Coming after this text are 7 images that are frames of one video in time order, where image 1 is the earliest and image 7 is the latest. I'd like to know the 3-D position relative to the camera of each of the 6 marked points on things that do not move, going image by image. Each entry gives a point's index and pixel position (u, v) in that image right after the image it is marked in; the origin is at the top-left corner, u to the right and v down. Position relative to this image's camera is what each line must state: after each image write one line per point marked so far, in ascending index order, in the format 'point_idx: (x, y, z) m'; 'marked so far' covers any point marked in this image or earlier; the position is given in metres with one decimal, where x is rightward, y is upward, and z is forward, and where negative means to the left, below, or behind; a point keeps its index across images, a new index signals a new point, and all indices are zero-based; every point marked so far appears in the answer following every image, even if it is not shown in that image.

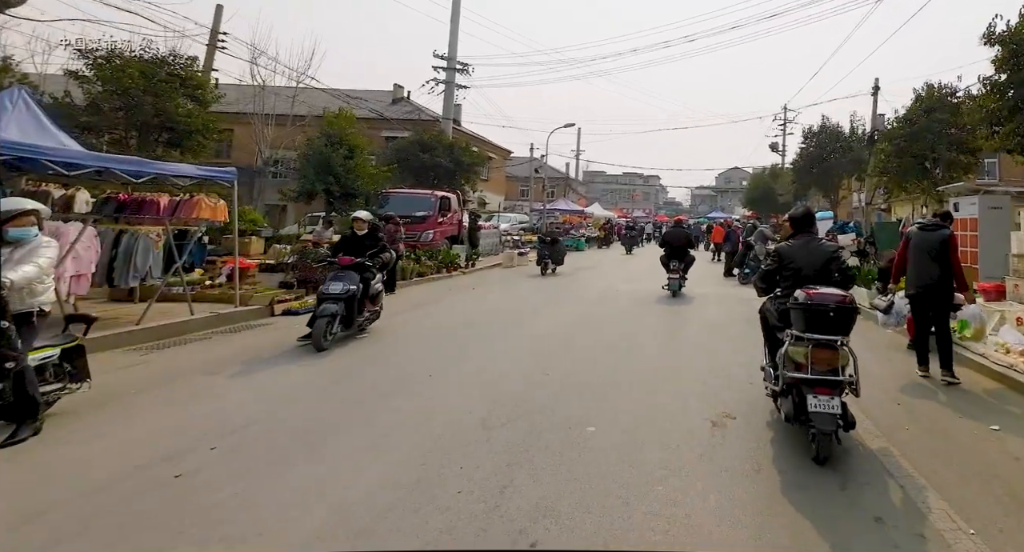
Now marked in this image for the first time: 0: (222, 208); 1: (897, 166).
0: (-4.3, +1.0, +9.0) m
1: (+10.4, +3.0, +16.4) m
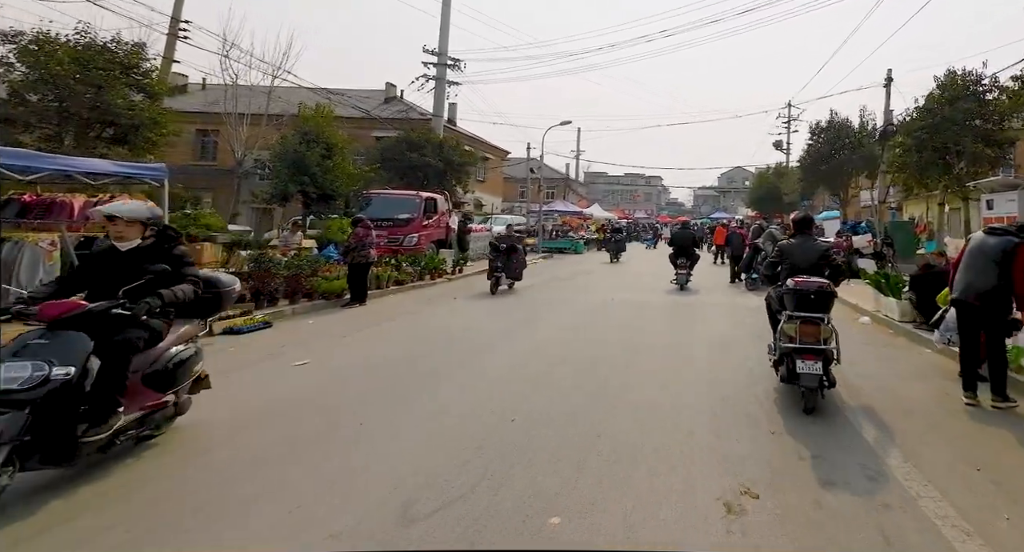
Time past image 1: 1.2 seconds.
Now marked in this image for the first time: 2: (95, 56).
0: (-4.6, +0.8, +7.7) m
1: (+10.1, +2.9, +15.1) m
2: (-7.4, +3.9, +10.7) m
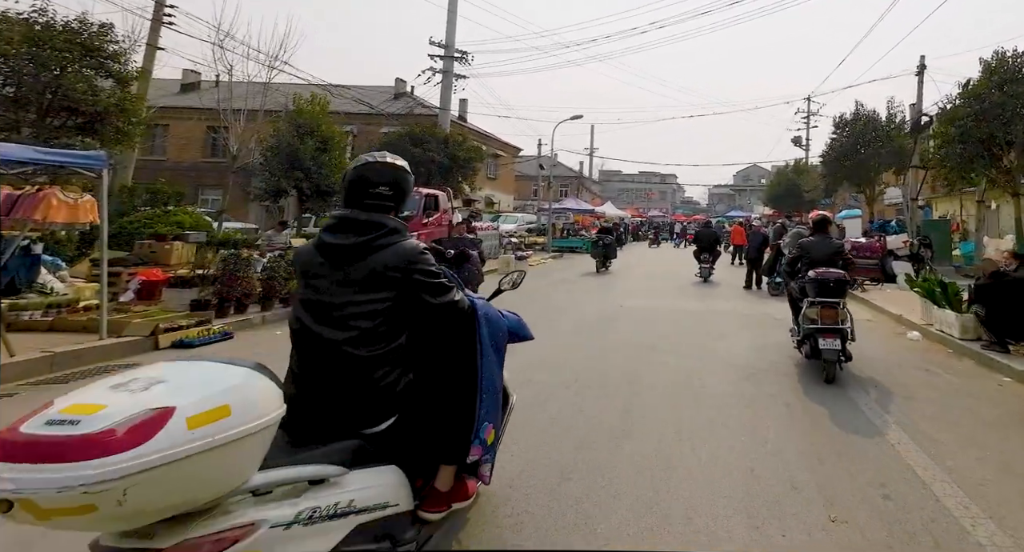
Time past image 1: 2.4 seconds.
0: (-4.7, +0.8, +6.7) m
1: (+10.2, +2.8, +13.8) m
2: (-7.4, +3.9, +9.7) m
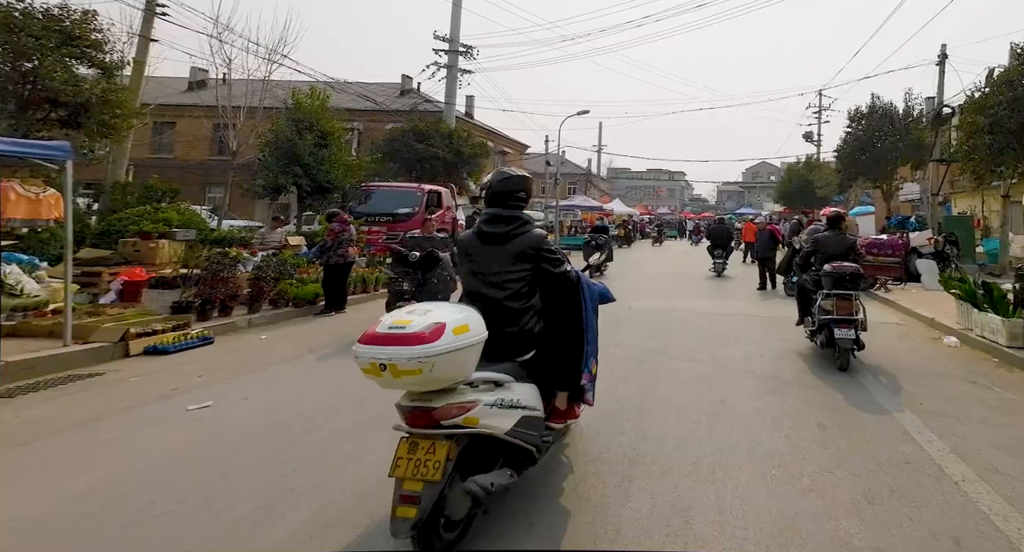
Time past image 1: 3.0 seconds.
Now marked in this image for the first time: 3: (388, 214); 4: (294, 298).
0: (-4.7, +0.8, +6.2) m
1: (+10.3, +2.8, +13.0) m
2: (-7.3, +3.9, +9.2) m
3: (-3.4, +1.7, +16.5) m
4: (-3.5, -0.4, +9.8) m
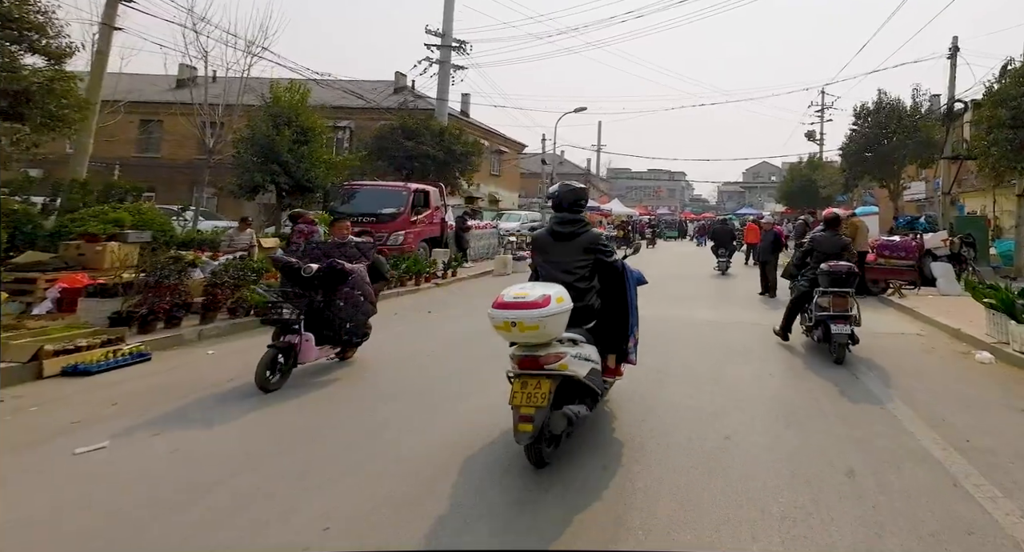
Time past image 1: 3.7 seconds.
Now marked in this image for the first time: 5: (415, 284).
0: (-5.0, +0.7, +5.3) m
1: (+10.0, +2.7, +12.2) m
2: (-7.6, +3.8, +8.4) m
3: (-3.6, +1.6, +15.6) m
4: (-3.8, -0.5, +9.0) m
5: (-2.4, -0.2, +14.7) m
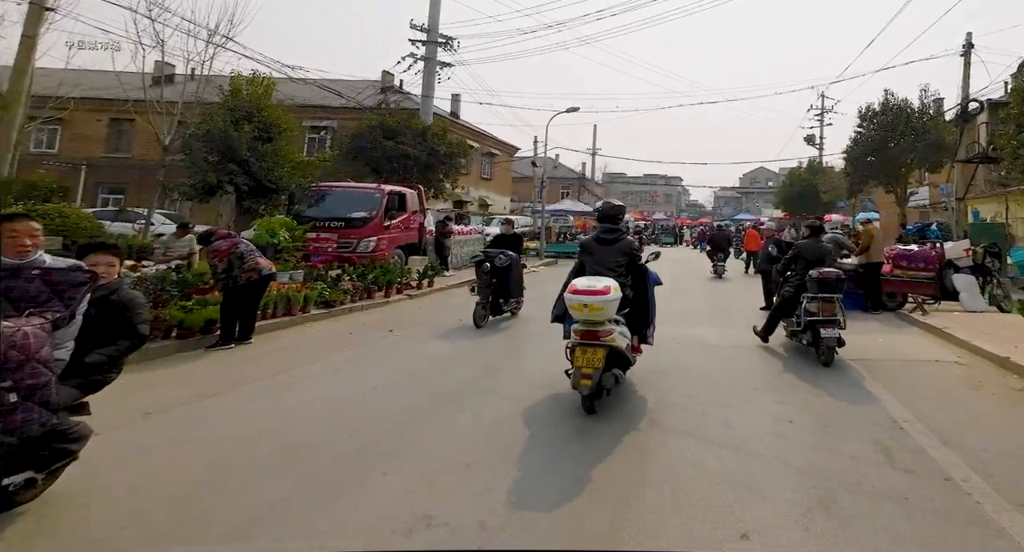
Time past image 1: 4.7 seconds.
0: (-5.3, +0.5, +4.0) m
1: (+9.6, +2.5, +10.9) m
2: (-8.0, +3.6, +7.0) m
3: (-4.1, +1.3, +14.2) m
4: (-4.2, -0.6, +7.6) m
5: (-2.8, -0.4, +13.4) m
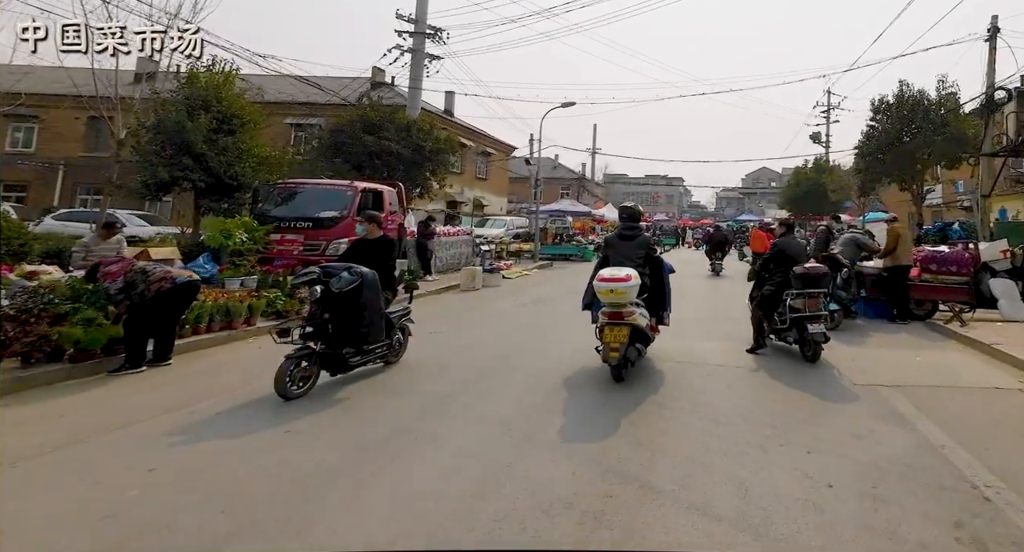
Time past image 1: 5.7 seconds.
0: (-5.7, +0.4, +2.7) m
1: (+9.3, +2.4, +9.6) m
2: (-8.4, +3.5, +5.7) m
3: (-4.4, +1.2, +12.9) m
4: (-4.6, -0.7, +6.3) m
5: (-3.1, -0.5, +12.1) m
